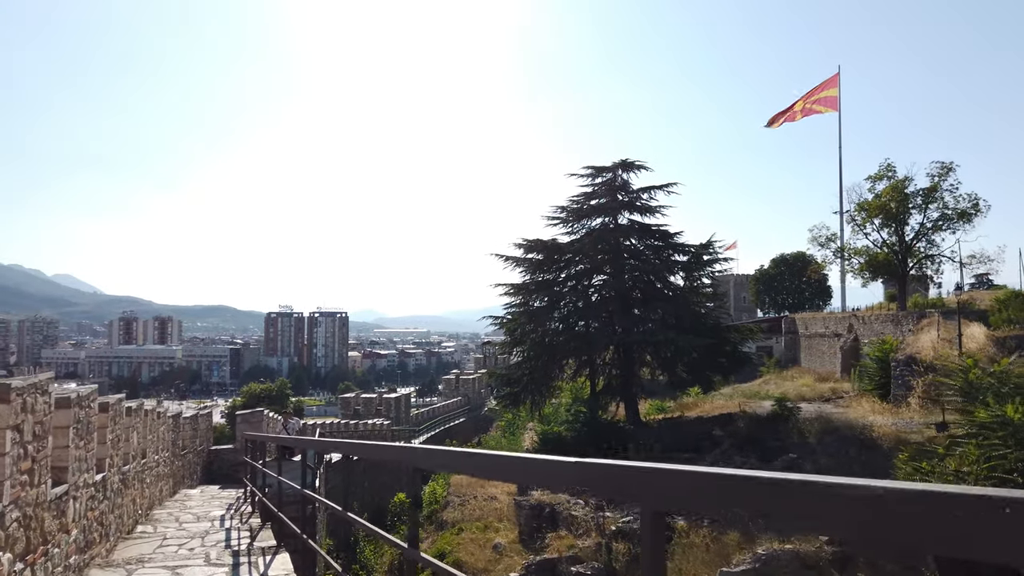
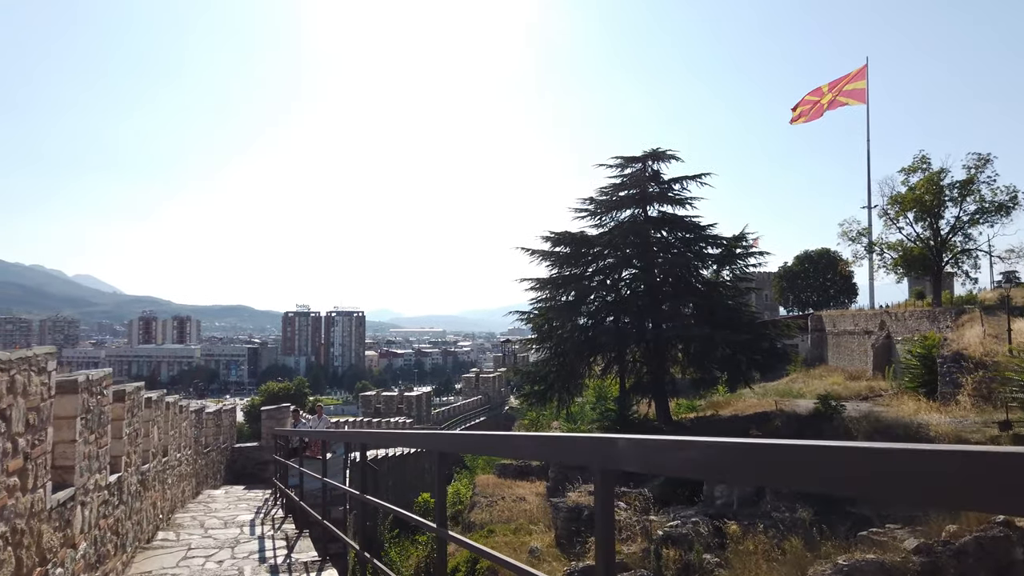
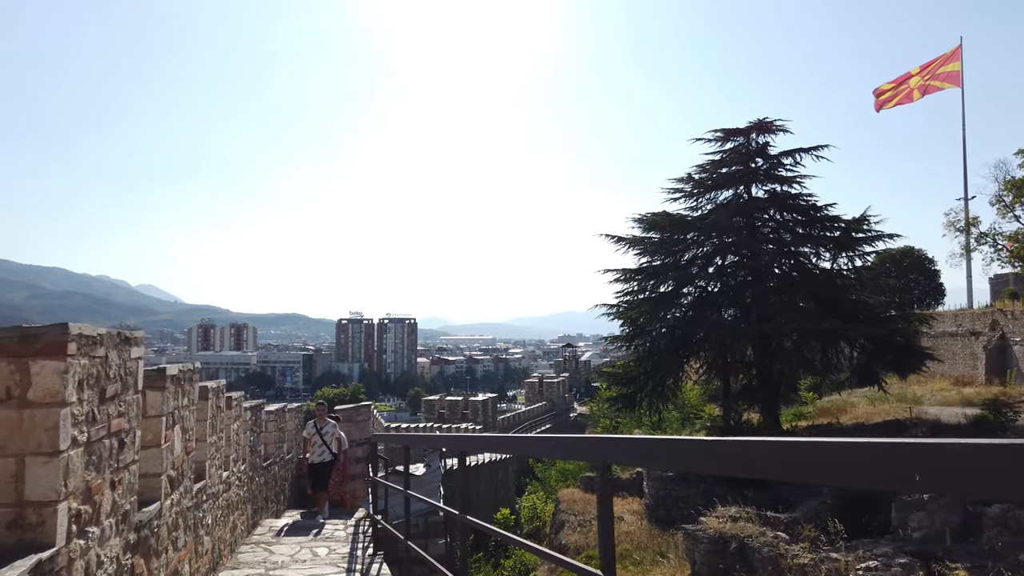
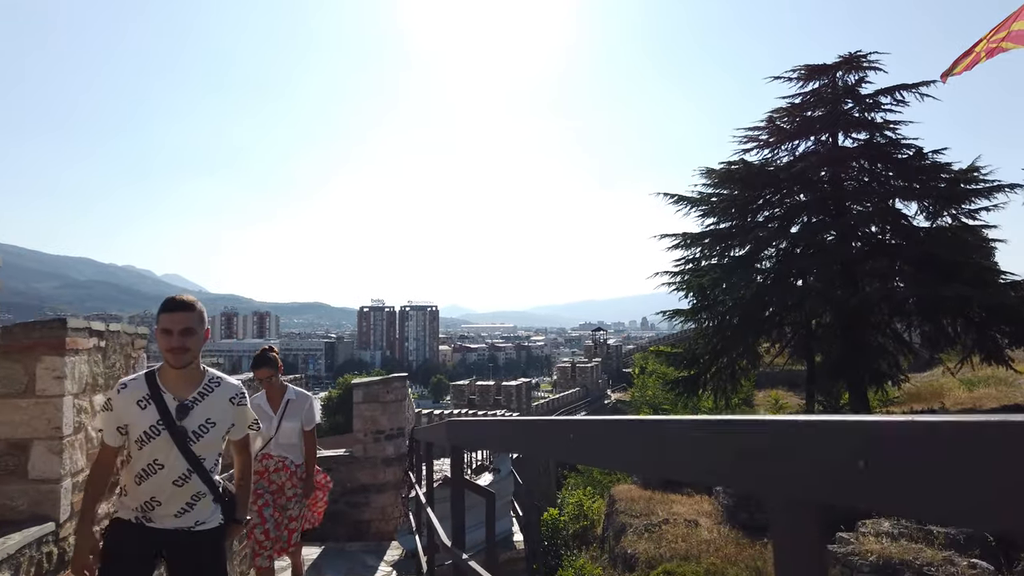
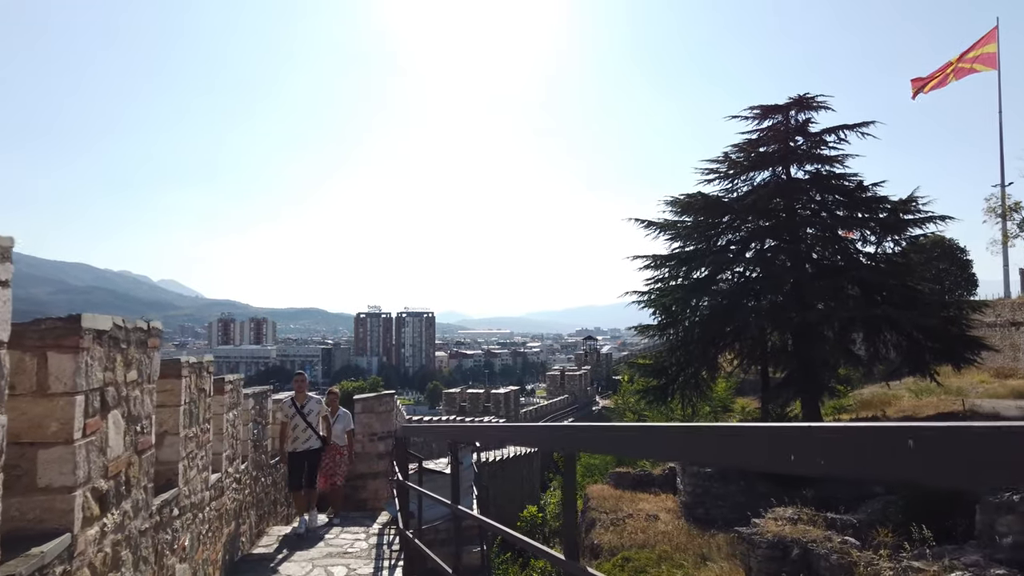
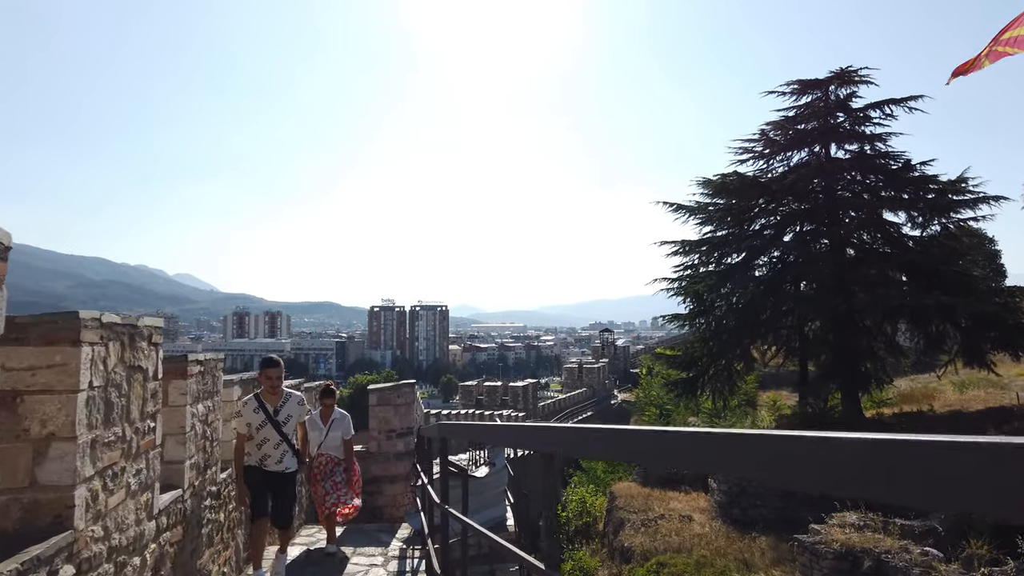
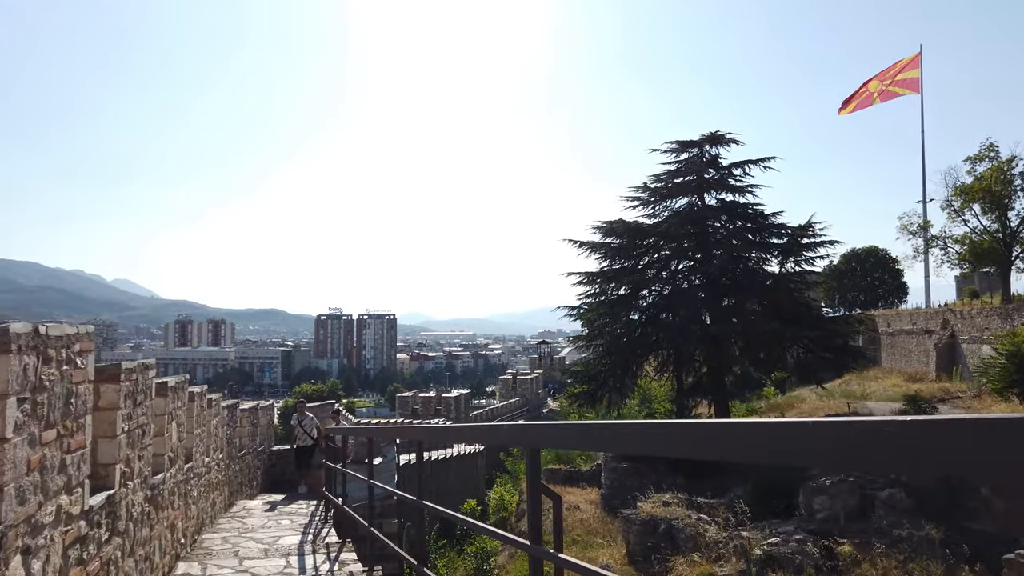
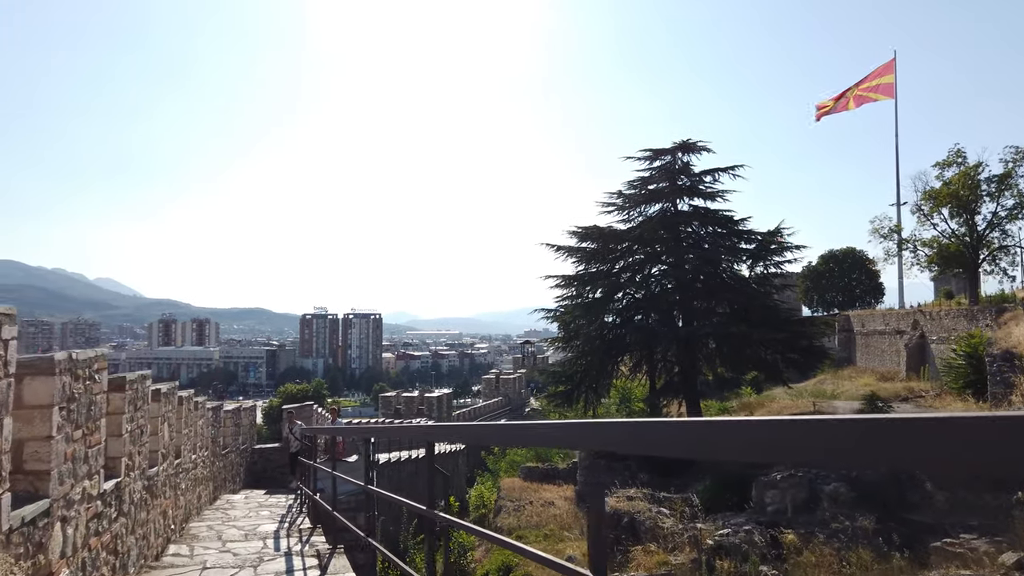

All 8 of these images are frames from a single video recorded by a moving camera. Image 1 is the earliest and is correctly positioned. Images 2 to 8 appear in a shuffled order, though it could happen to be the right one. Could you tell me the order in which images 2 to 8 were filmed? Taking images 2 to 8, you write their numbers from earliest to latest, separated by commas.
2, 8, 7, 3, 5, 6, 4
